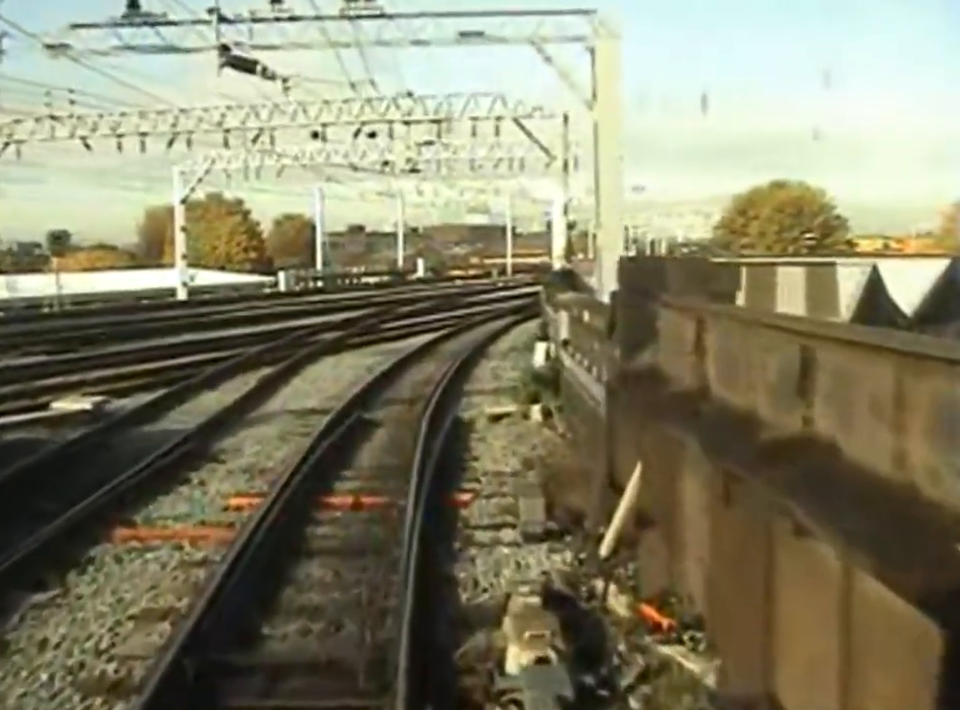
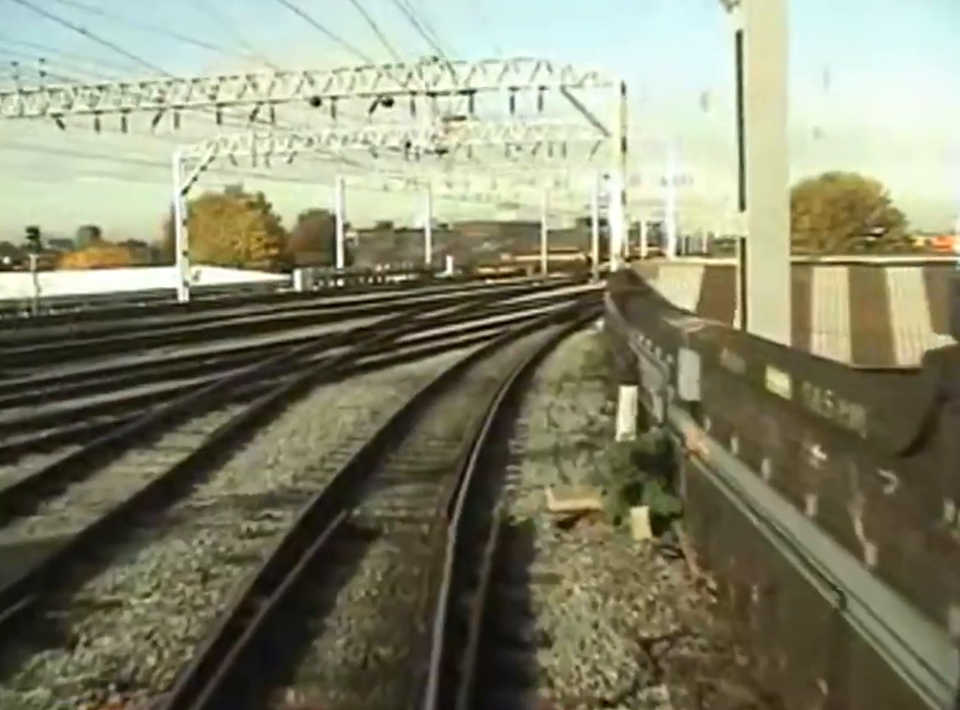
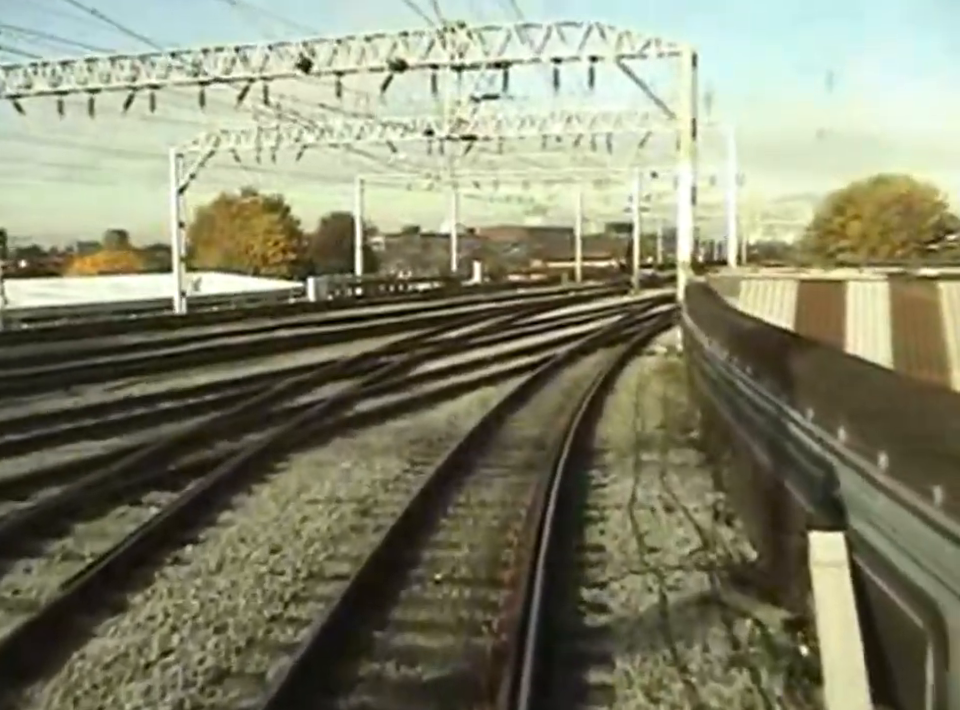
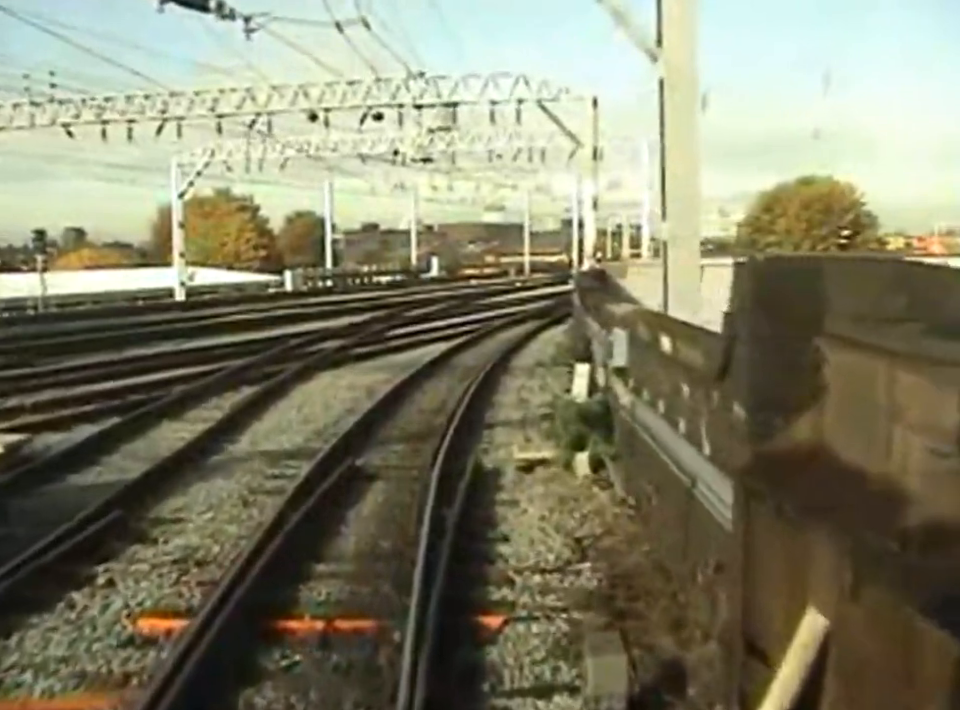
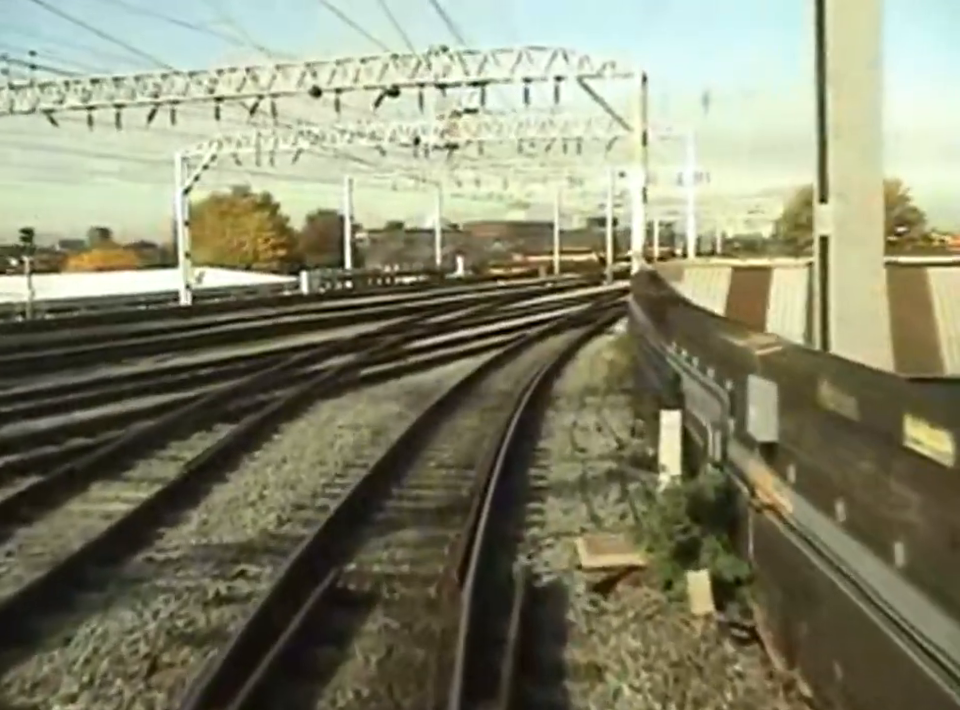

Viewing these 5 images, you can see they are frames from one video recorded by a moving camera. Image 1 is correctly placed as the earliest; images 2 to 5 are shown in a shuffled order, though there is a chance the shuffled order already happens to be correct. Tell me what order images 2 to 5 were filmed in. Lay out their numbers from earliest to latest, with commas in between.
4, 2, 5, 3
